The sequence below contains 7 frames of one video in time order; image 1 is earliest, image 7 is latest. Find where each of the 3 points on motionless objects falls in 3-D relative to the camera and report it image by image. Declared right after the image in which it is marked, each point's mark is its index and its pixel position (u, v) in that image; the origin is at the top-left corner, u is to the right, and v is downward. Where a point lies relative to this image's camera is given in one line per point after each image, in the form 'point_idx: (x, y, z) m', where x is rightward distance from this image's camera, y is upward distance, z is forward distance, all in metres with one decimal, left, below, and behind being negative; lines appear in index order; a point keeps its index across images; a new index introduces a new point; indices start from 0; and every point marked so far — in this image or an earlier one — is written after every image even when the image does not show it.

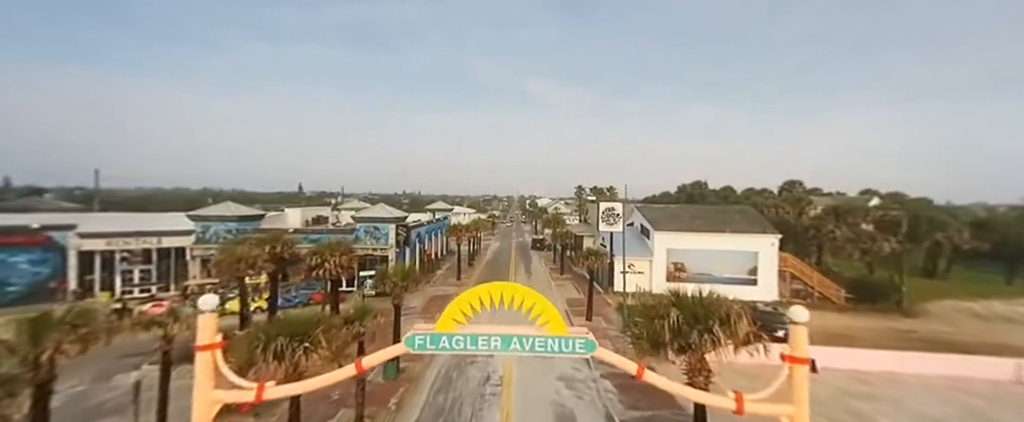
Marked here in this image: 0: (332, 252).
0: (-7.4, -1.6, +16.0) m
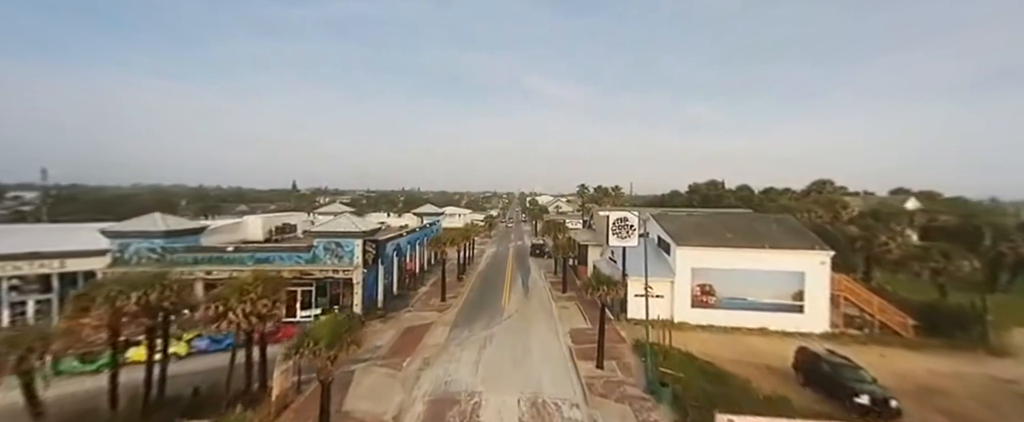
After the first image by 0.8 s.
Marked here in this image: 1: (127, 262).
0: (-7.9, -2.4, +11.3) m
1: (-19.7, -2.6, +19.8) m
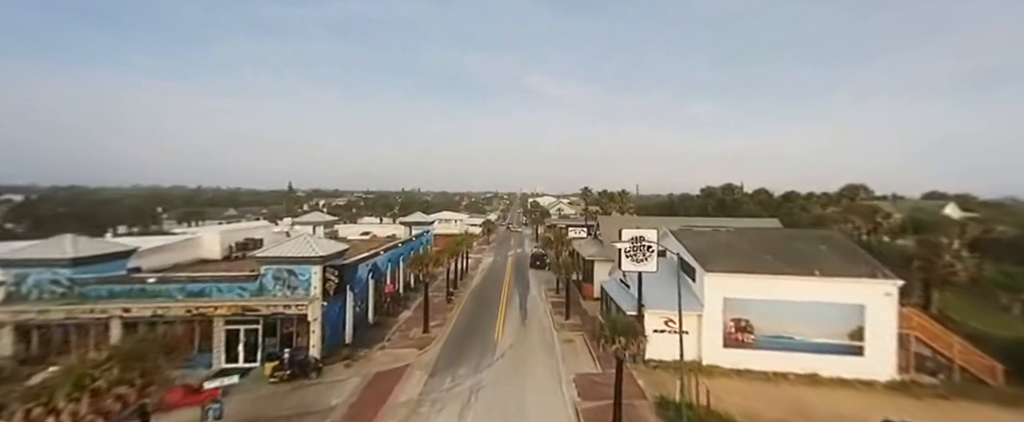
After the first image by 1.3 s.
0: (-8.2, -3.3, +7.4) m
1: (-20.1, -3.5, +15.9) m
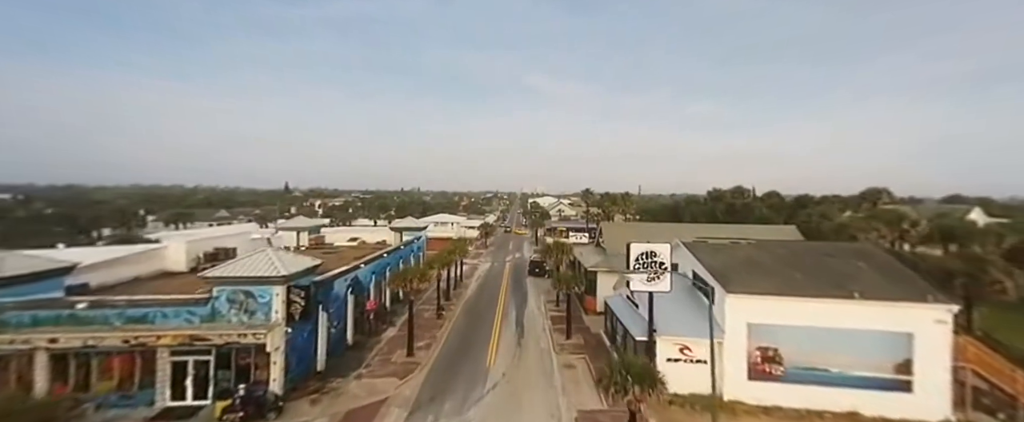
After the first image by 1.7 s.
0: (-8.6, -3.8, +5.0) m
1: (-20.4, -4.0, +13.6) m
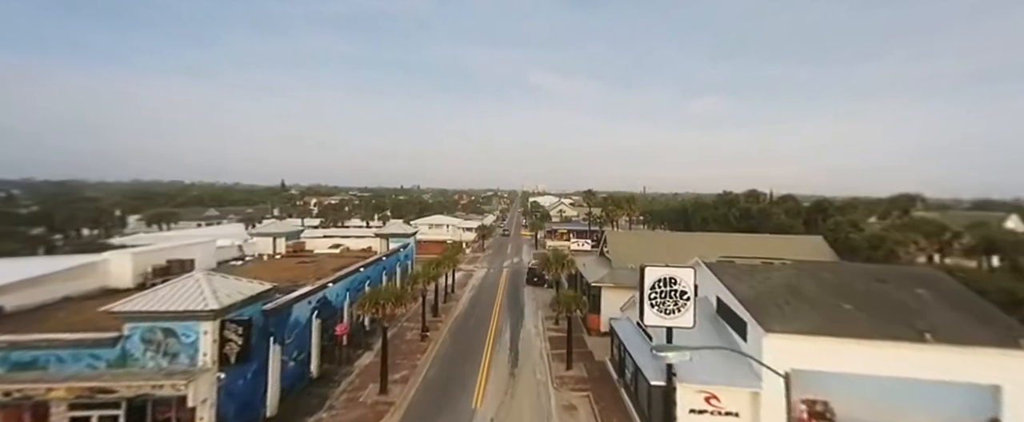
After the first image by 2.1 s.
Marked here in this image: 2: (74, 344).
0: (-9.0, -4.5, +2.0) m
1: (-20.8, -4.5, +10.6) m
2: (-13.3, -4.0, +11.7) m
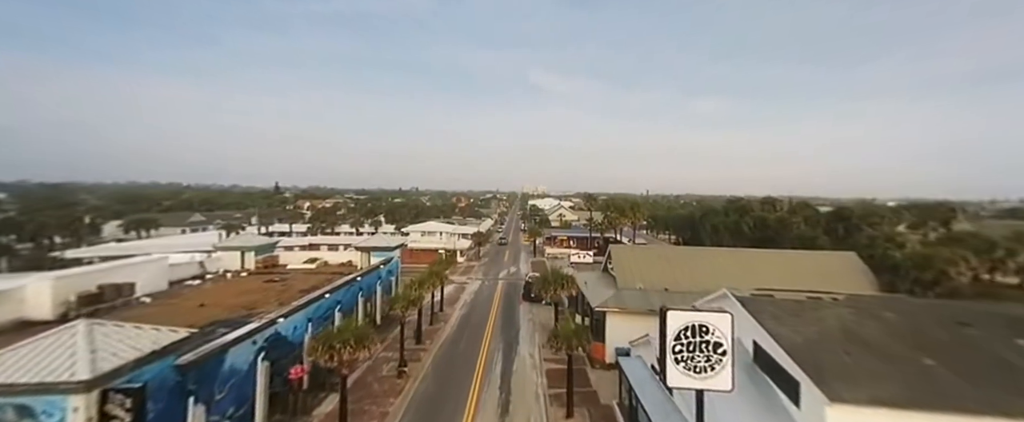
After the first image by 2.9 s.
0: (-9.5, -5.2, -1.2) m
1: (-21.3, -5.3, +7.4) m
2: (-13.7, -4.8, +8.5) m
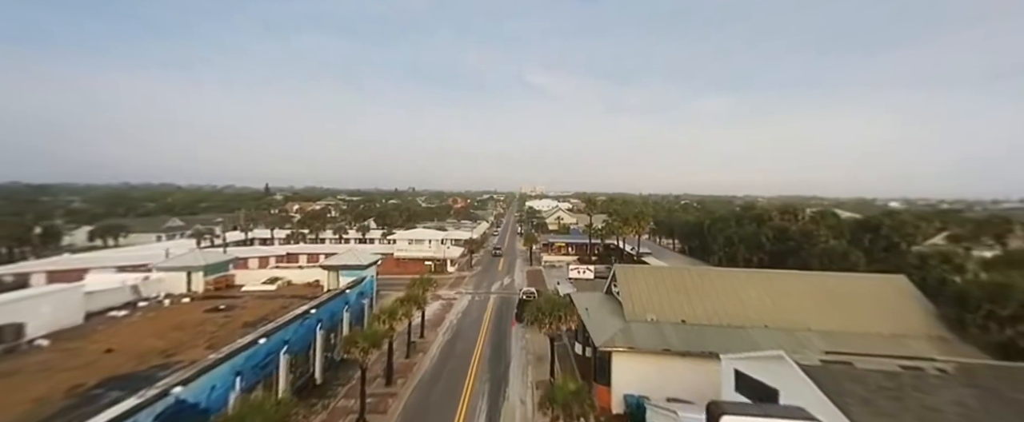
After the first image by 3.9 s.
0: (-10.1, -6.1, -5.2) m
1: (-21.9, -6.2, +3.4) m
2: (-14.4, -5.7, +4.5) m
